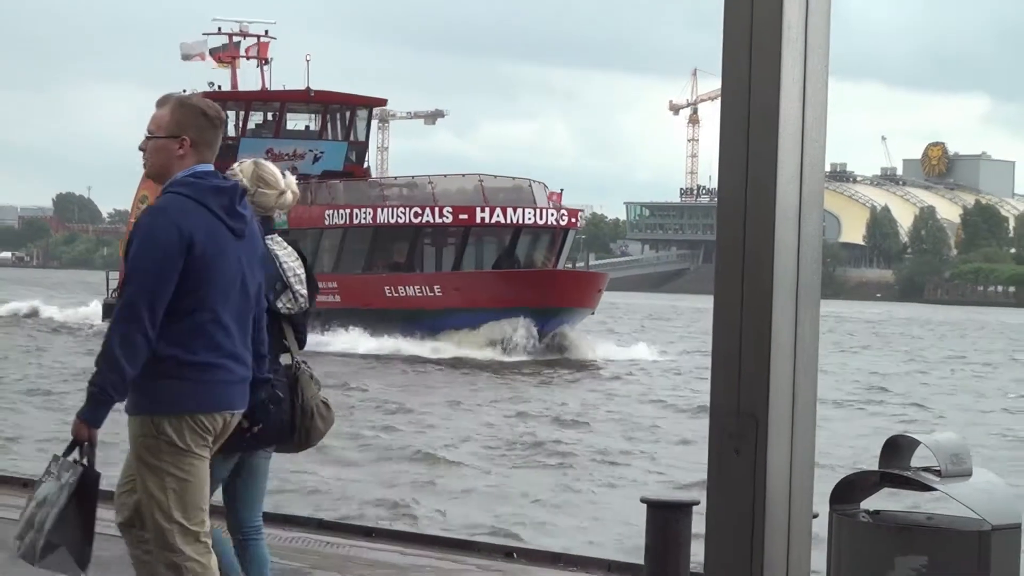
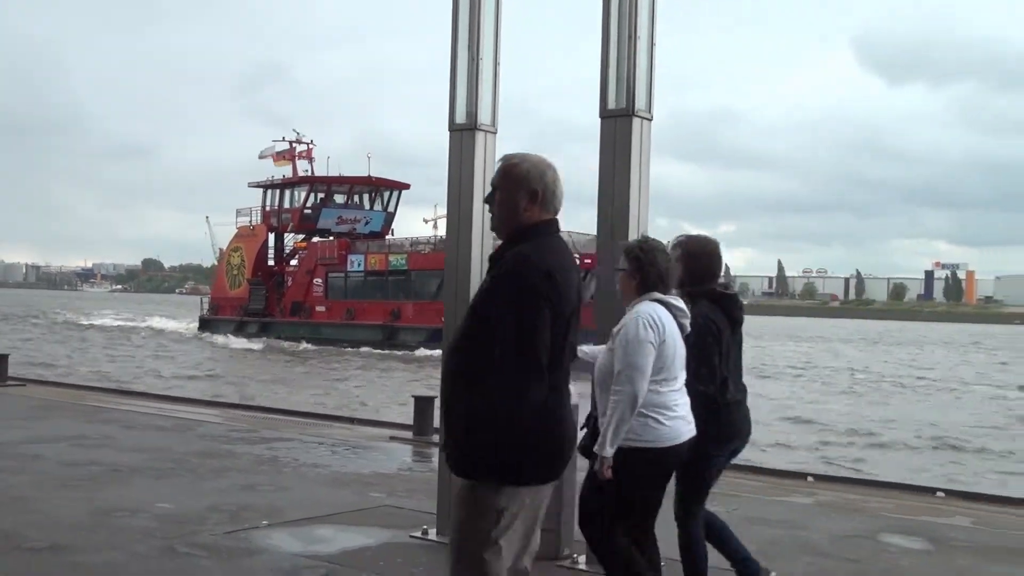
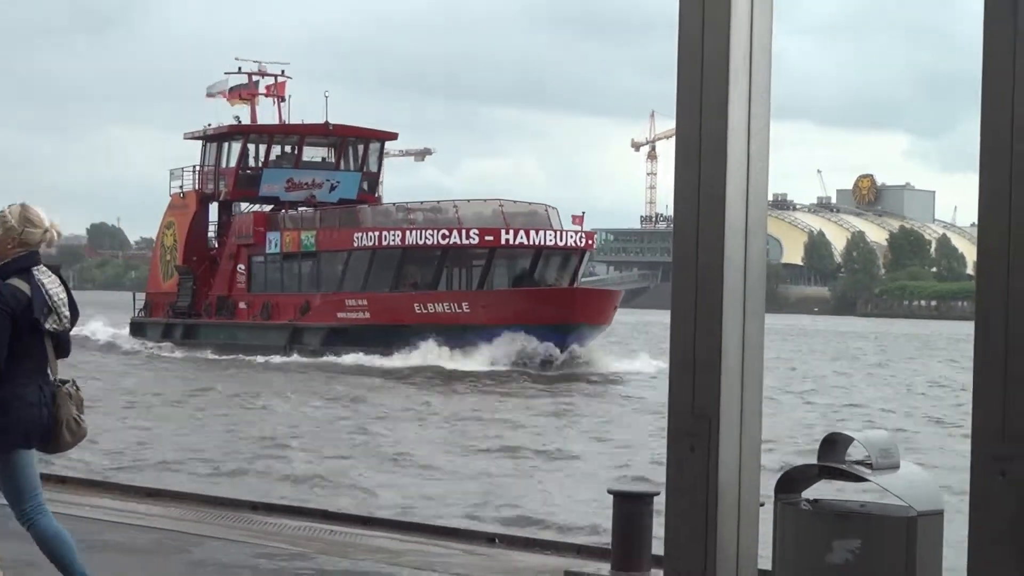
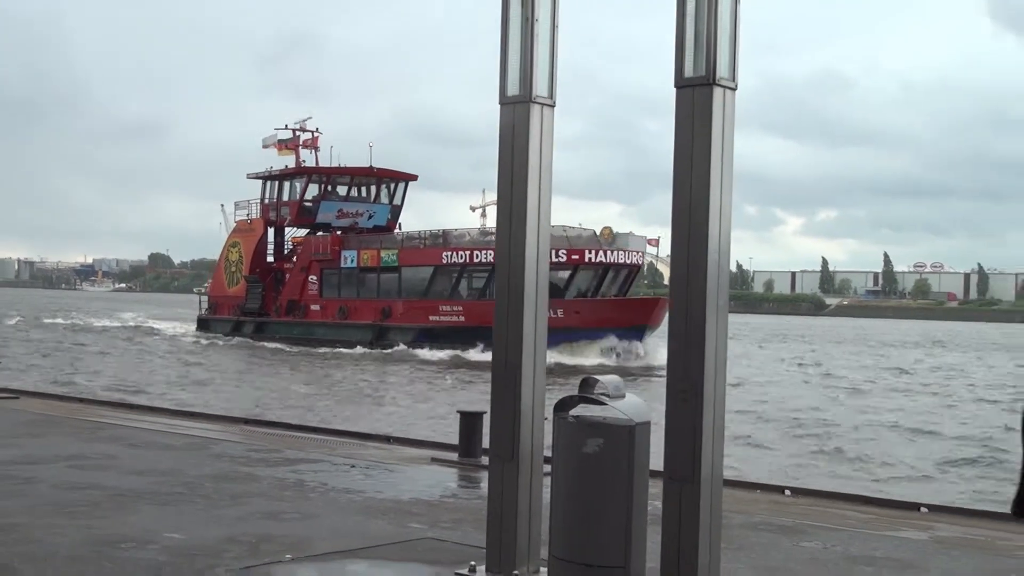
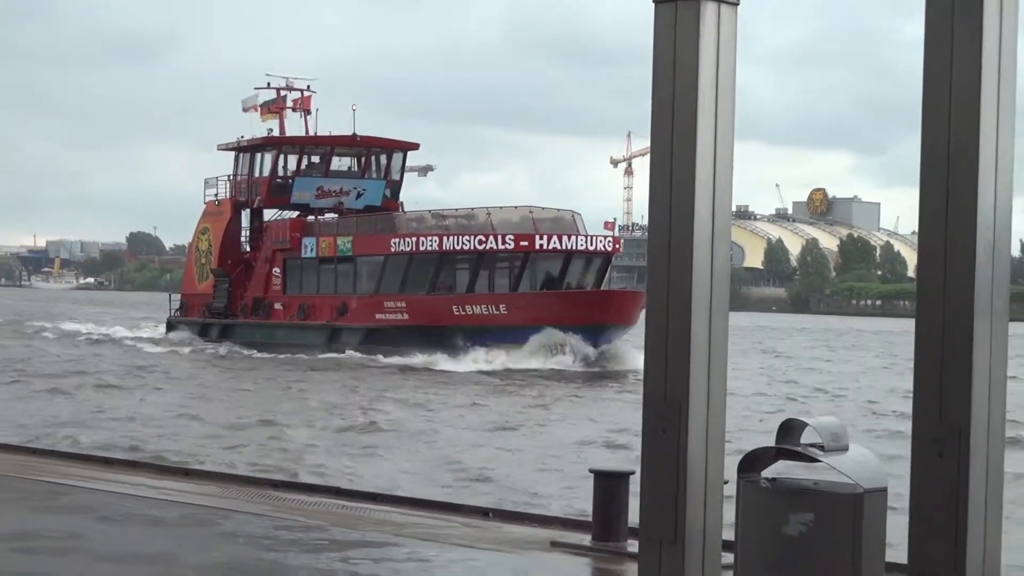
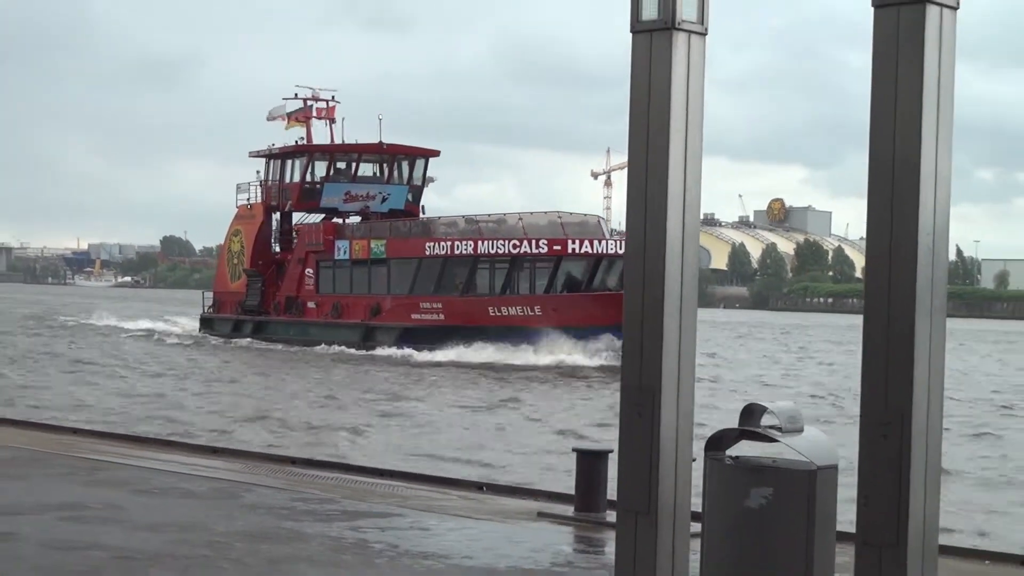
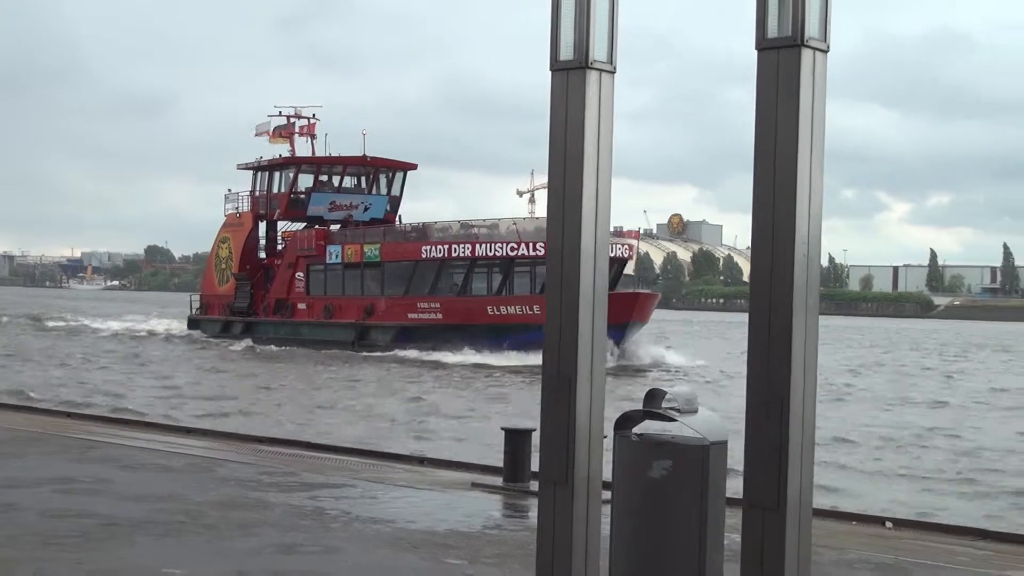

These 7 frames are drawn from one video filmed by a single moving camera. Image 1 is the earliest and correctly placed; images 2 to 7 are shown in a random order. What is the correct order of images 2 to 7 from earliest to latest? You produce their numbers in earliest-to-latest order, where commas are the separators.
3, 5, 6, 7, 4, 2
